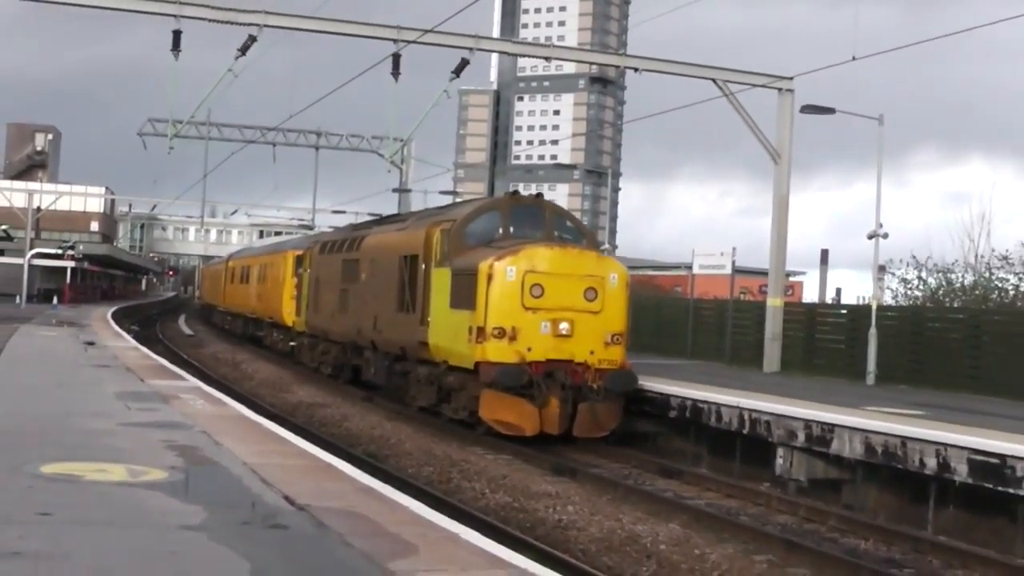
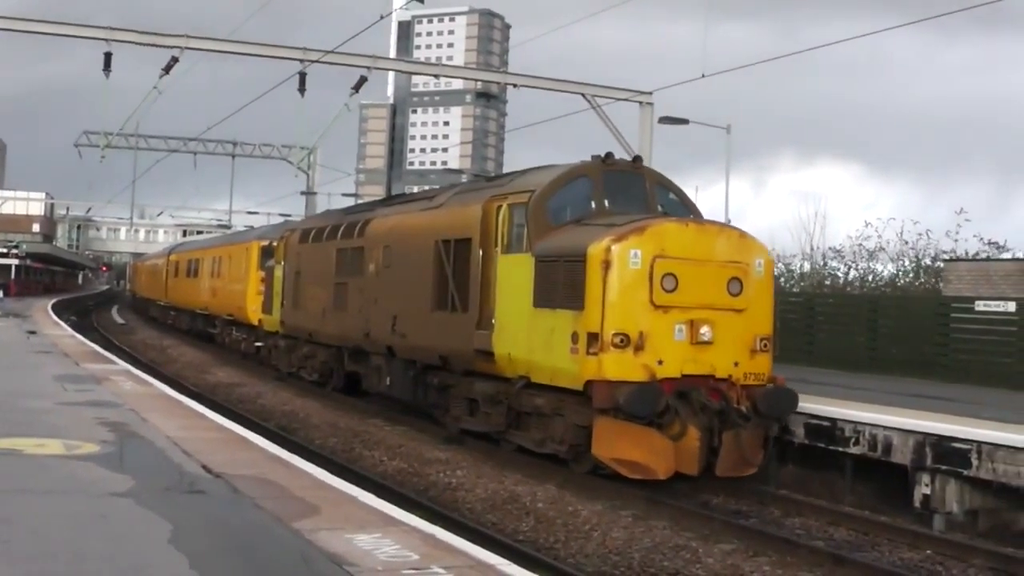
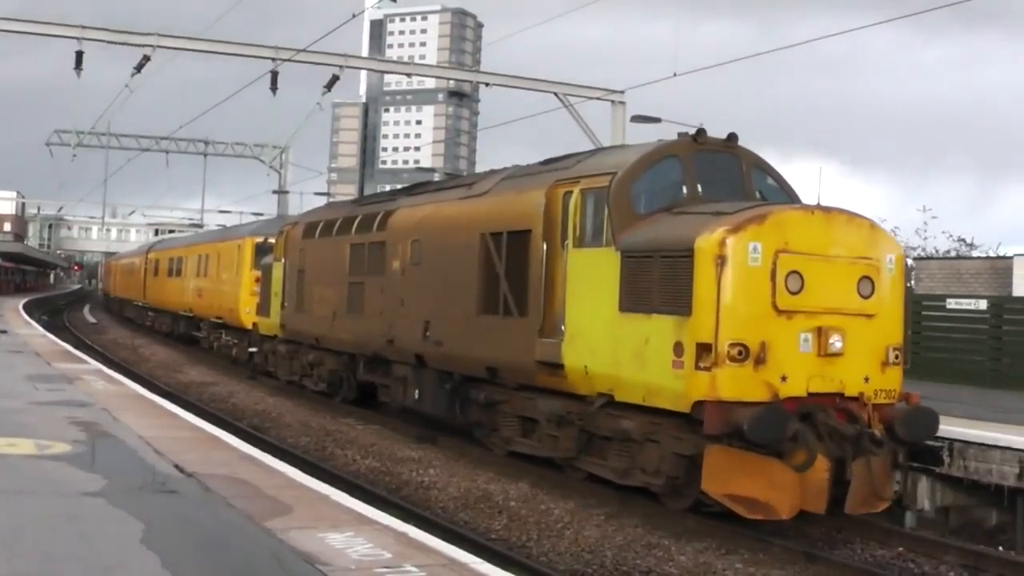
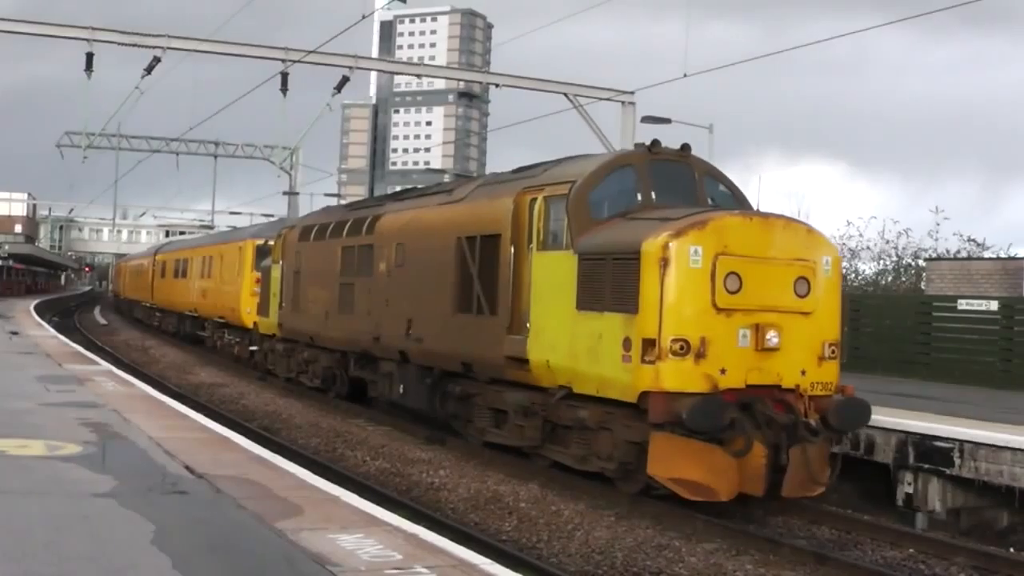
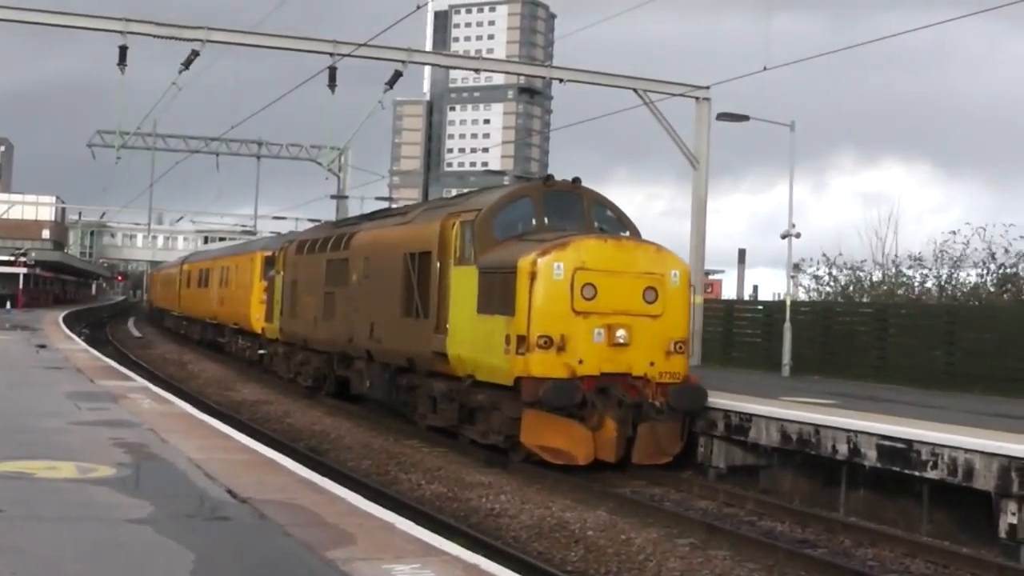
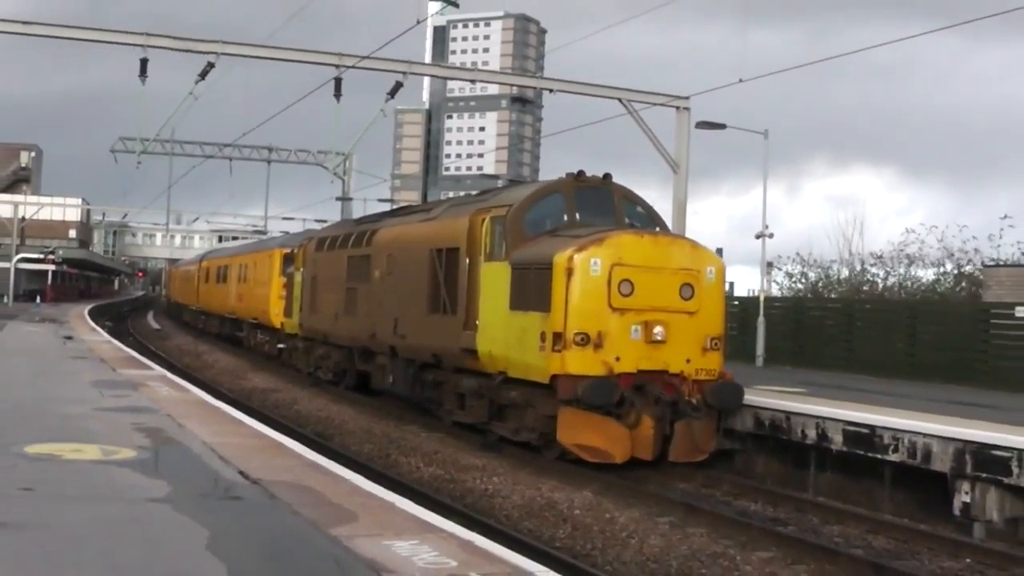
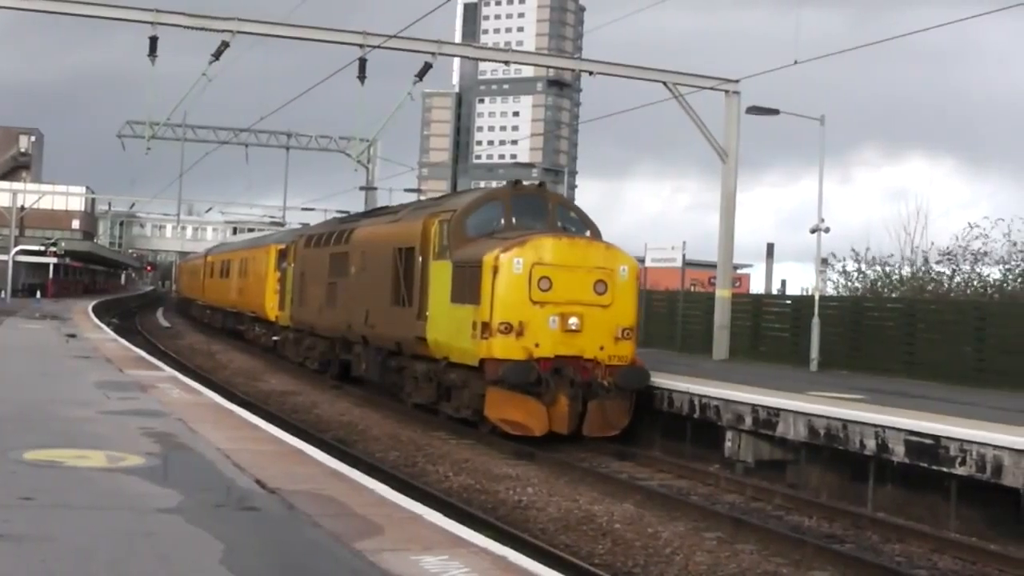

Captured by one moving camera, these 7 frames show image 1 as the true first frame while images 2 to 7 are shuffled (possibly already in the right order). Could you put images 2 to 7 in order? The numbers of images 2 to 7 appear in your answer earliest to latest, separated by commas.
7, 5, 6, 2, 4, 3
